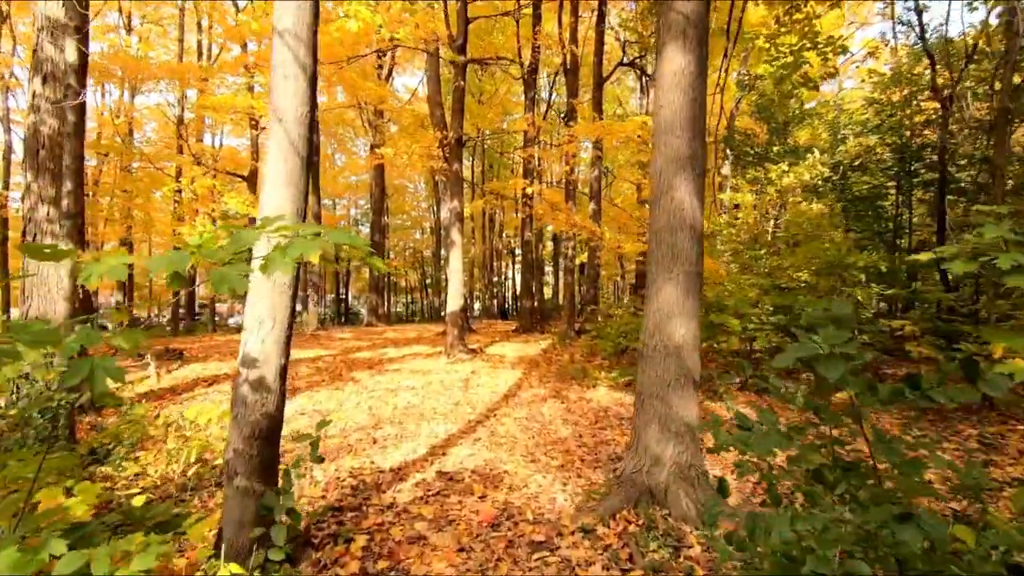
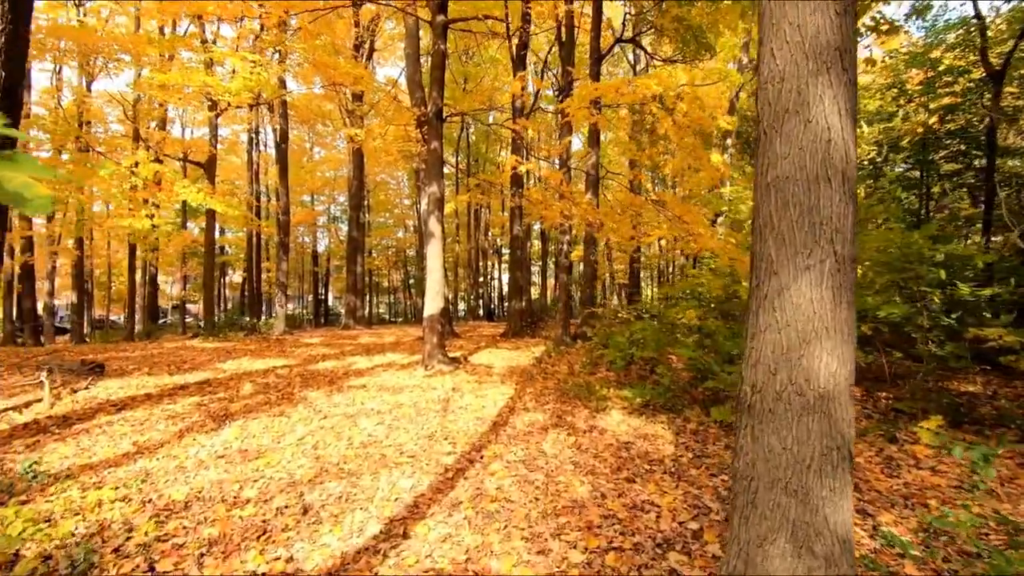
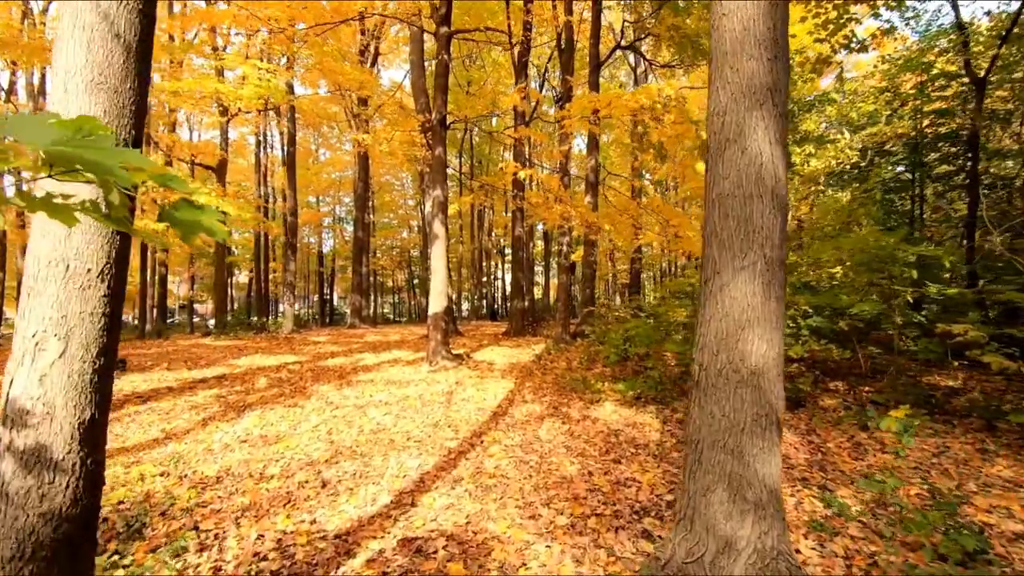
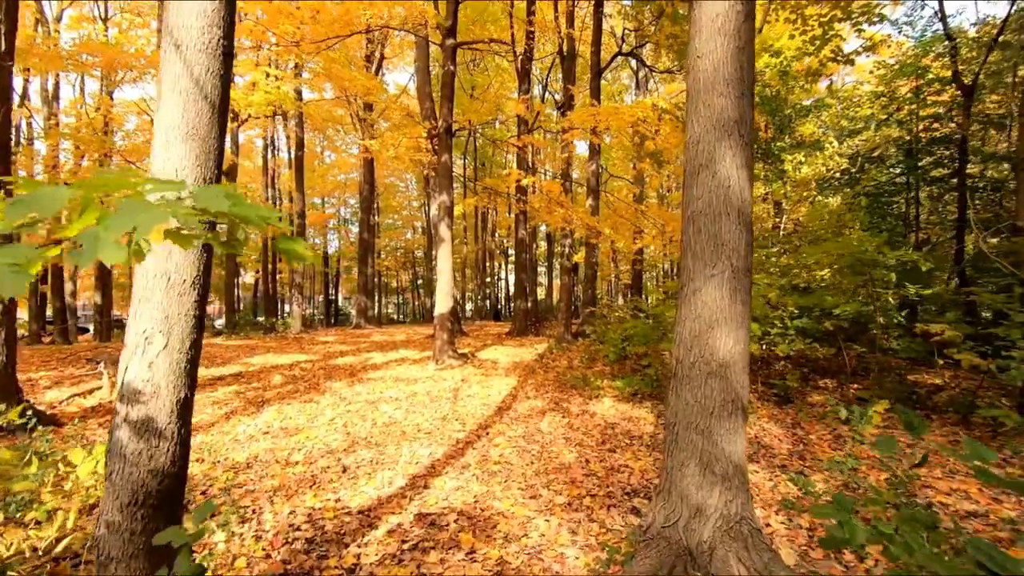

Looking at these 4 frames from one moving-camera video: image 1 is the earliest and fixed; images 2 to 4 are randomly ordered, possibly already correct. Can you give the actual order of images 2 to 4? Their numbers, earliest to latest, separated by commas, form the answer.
4, 3, 2
